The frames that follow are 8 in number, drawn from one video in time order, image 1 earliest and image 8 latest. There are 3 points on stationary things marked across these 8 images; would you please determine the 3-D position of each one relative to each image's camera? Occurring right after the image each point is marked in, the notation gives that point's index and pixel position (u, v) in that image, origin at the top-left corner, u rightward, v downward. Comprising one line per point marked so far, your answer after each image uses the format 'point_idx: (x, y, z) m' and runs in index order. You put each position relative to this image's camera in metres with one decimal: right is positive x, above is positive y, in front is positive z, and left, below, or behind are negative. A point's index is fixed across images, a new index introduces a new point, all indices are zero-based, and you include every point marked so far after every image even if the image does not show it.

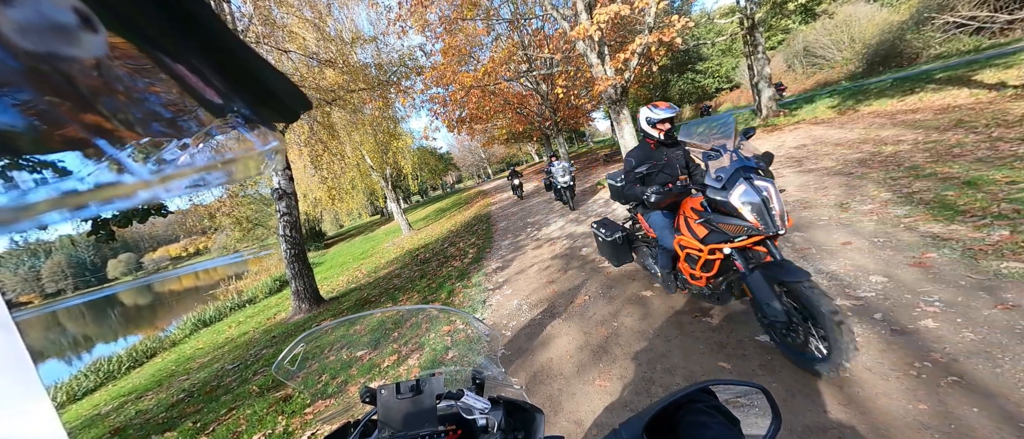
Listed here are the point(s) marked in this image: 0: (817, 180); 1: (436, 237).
0: (+5.7, +0.7, +6.2) m
1: (-3.2, -0.7, +13.8) m
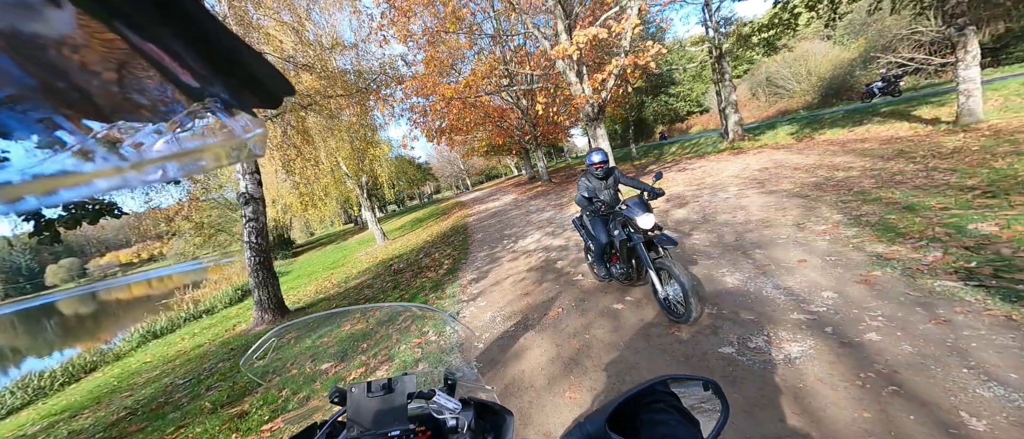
0: (+5.2, +0.3, +6.6) m
1: (-4.1, -1.1, +13.5) m
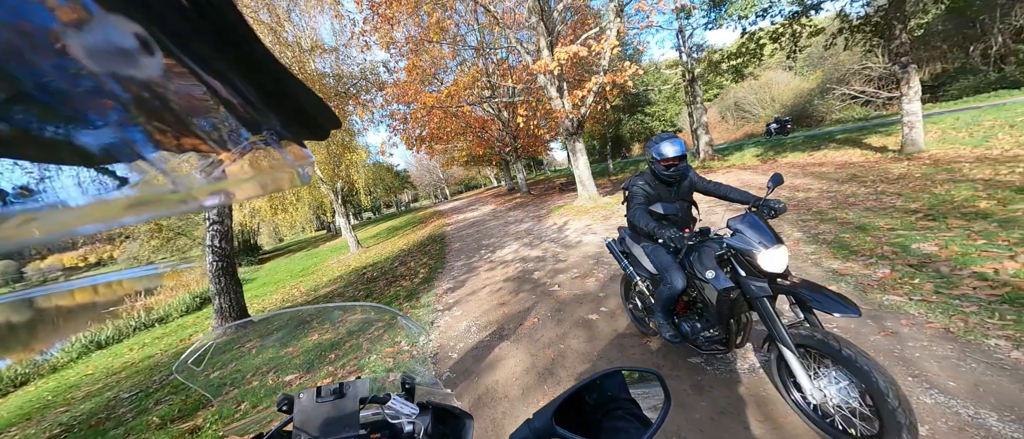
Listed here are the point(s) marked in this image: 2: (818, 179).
0: (+4.8, 0.0, +6.9) m
1: (-5.0, -1.4, +13.2) m
2: (+8.6, +1.1, +9.3) m
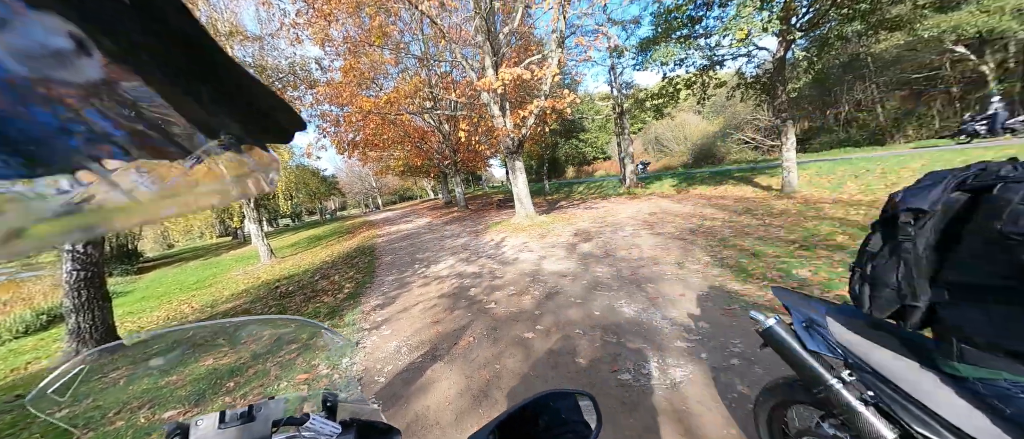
0: (+3.5, -0.5, +7.6) m
1: (-7.4, -1.7, +11.9) m
2: (+6.7, +0.3, +10.8) m
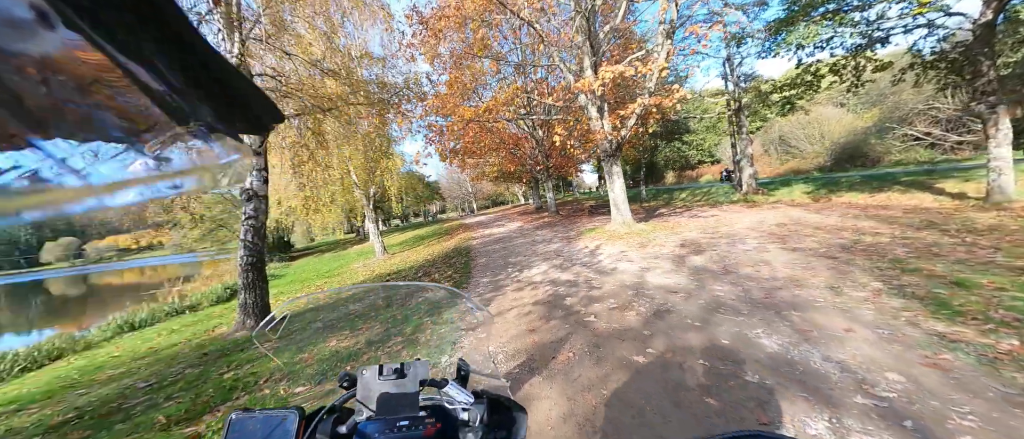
0: (+5.4, -0.8, +6.2) m
1: (-4.0, -1.8, +13.1) m
2: (+9.4, -0.1, +8.4) m
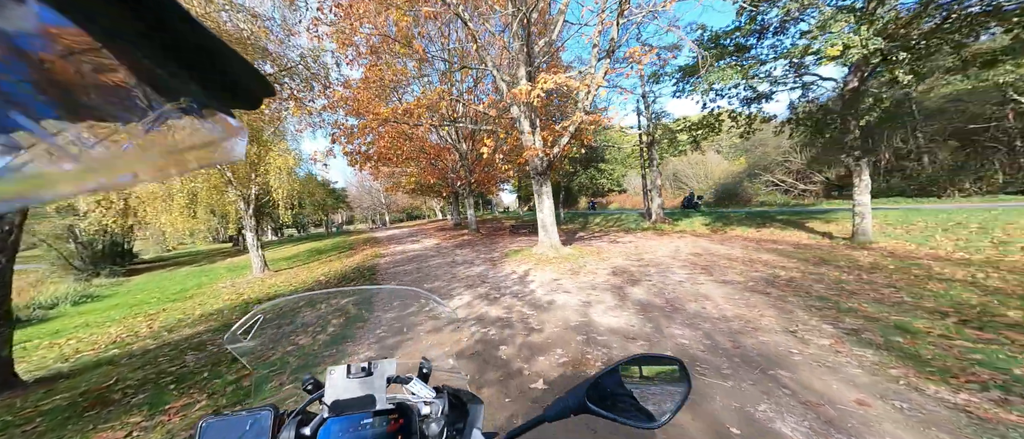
0: (+4.1, -1.4, +6.0) m
1: (-6.8, -2.1, +10.3) m
2: (+7.5, -1.0, +9.1) m
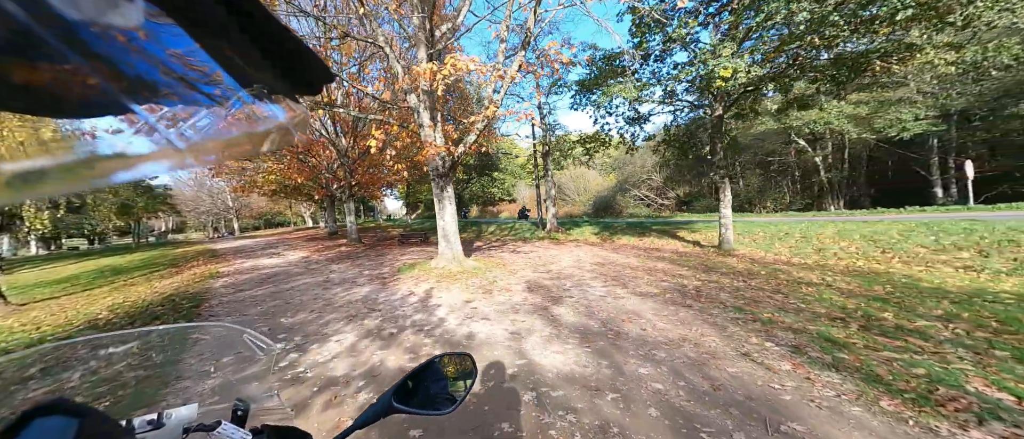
0: (+2.6, -1.6, +5.7) m
1: (-9.1, -2.3, +6.3) m
2: (+4.8, -1.3, +9.7) m
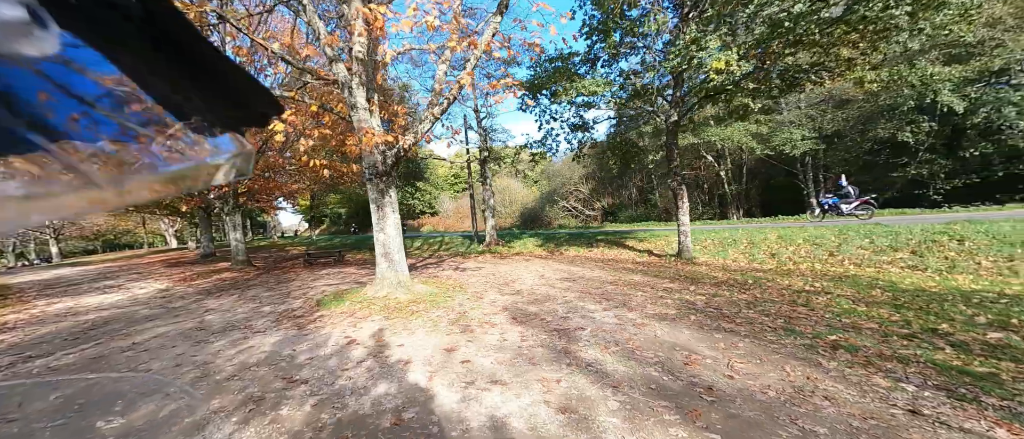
0: (+2.8, -1.6, +4.5) m
1: (-8.7, -2.5, +2.2) m
2: (+3.9, -1.6, +8.9) m
